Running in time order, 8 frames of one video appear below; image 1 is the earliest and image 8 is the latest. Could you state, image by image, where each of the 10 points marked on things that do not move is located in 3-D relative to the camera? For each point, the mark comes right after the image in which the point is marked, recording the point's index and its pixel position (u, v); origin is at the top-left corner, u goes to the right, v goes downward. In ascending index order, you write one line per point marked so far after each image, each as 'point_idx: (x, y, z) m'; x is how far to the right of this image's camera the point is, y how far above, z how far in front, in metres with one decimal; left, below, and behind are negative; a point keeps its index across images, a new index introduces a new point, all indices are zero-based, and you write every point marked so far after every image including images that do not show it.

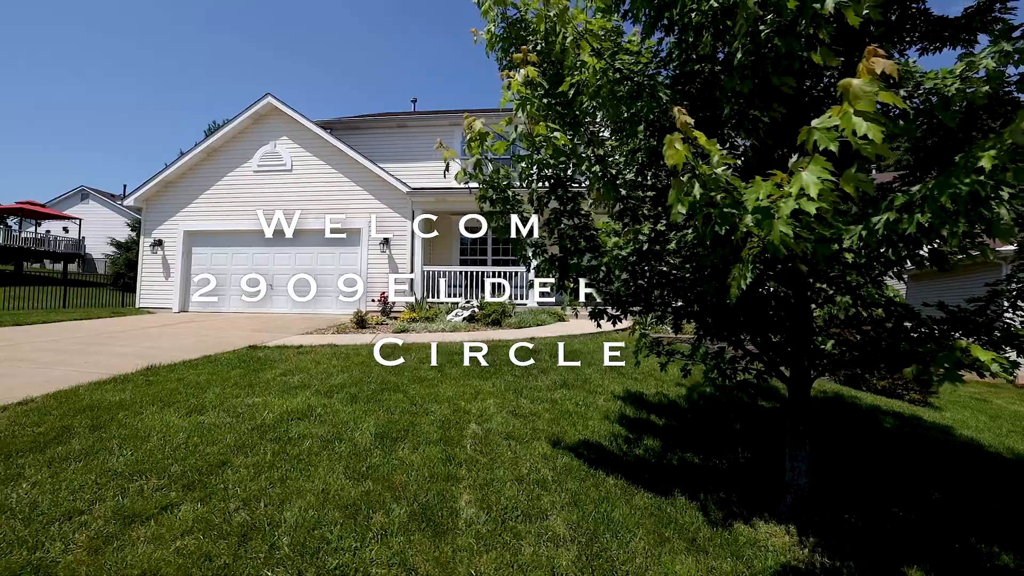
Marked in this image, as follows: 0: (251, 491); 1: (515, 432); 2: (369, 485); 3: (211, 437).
0: (-1.5, -1.2, +2.6) m
1: (0.0, -1.2, +3.7) m
2: (-0.9, -1.2, +2.8) m
3: (-2.2, -1.1, +3.3) m
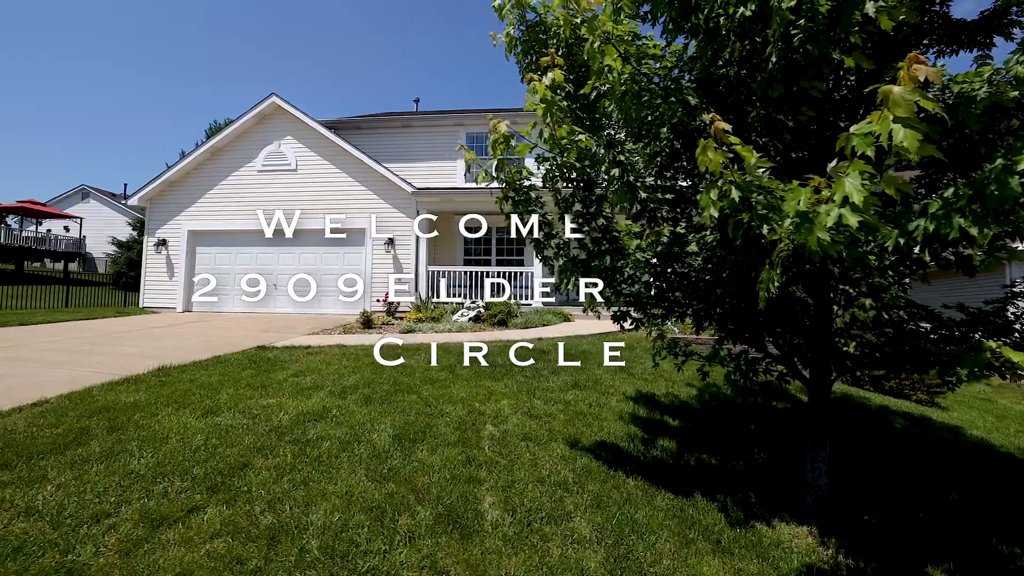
0: (-1.4, -1.2, +2.6) m
1: (+0.2, -1.2, +3.7) m
2: (-0.7, -1.2, +2.8) m
3: (-2.1, -1.1, +3.3) m
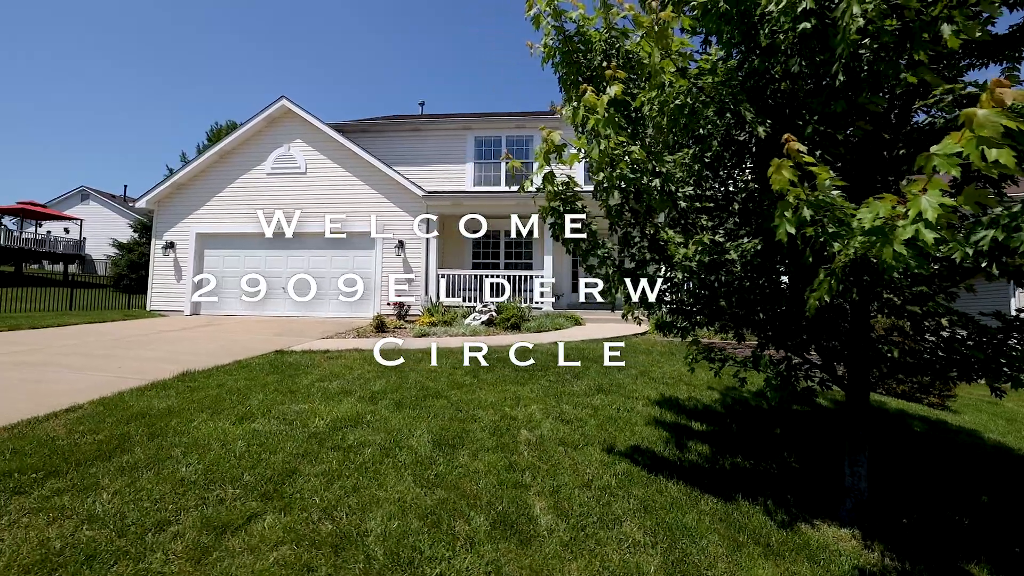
0: (-1.1, -1.3, +2.6) m
1: (+0.5, -1.3, +3.8) m
2: (-0.4, -1.3, +2.8) m
3: (-1.8, -1.2, +3.3) m
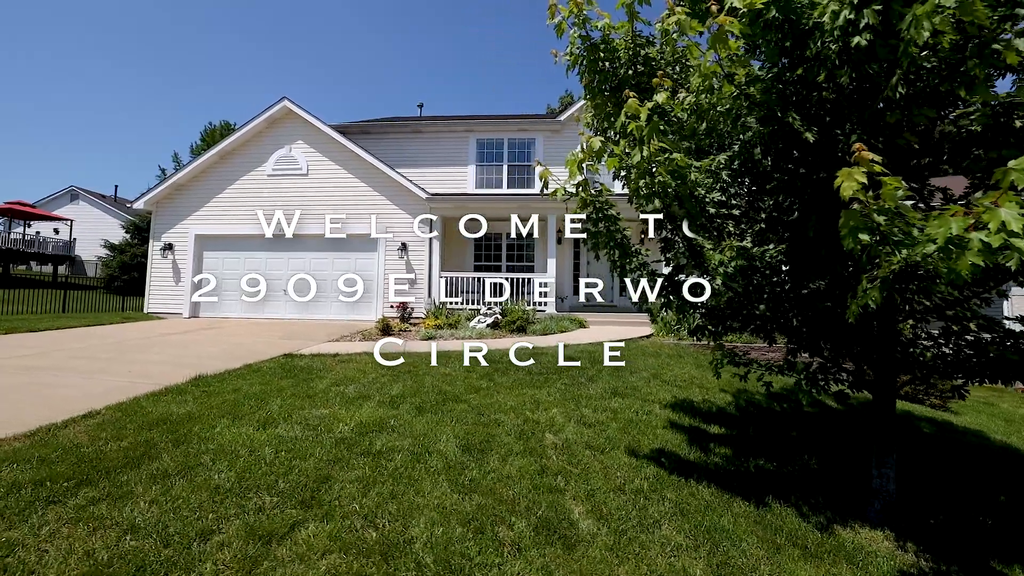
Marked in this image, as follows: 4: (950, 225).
0: (-0.8, -1.3, +2.6) m
1: (+0.7, -1.3, +3.8) m
2: (-0.2, -1.3, +2.8) m
3: (-1.6, -1.2, +3.3) m
4: (+1.5, +0.2, +1.5) m
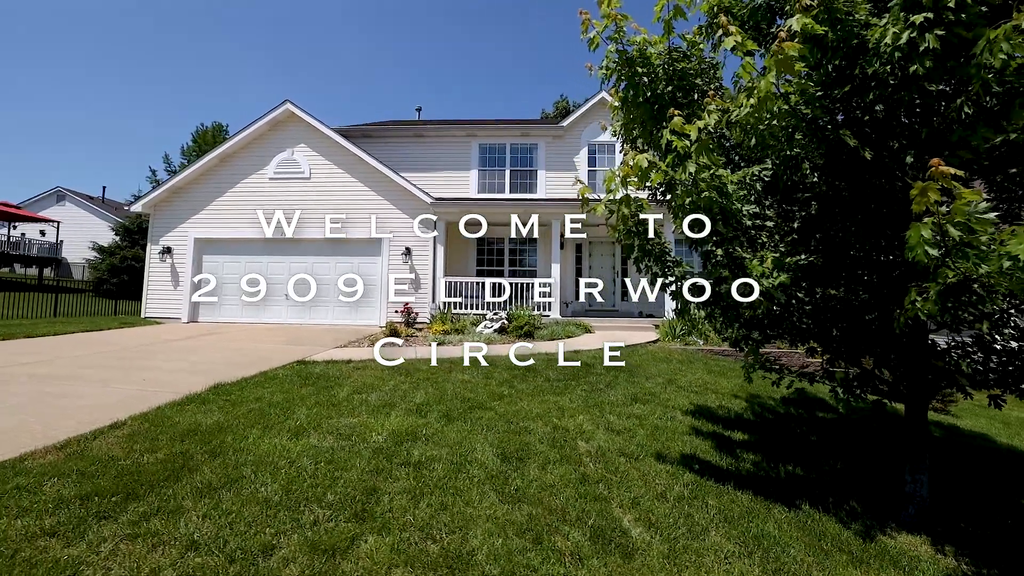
0: (-0.5, -1.4, +2.6) m
1: (+1.0, -1.4, +3.8) m
2: (+0.1, -1.4, +2.8) m
3: (-1.3, -1.3, +3.3) m
4: (+1.8, +0.2, +1.6) m
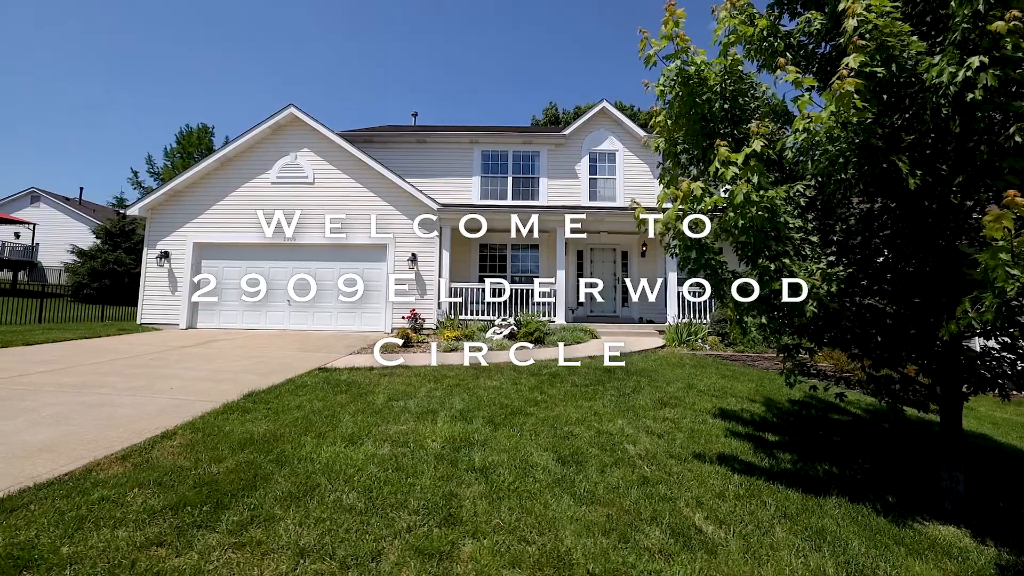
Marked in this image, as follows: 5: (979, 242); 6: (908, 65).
0: (0.0, -1.4, +2.7) m
1: (+1.4, -1.5, +4.0) m
2: (+0.6, -1.5, +2.9) m
3: (-0.8, -1.3, +3.3) m
4: (+2.4, +0.1, +1.8) m
5: (+3.0, +0.3, +2.8) m
6: (+2.4, +1.3, +2.6) m
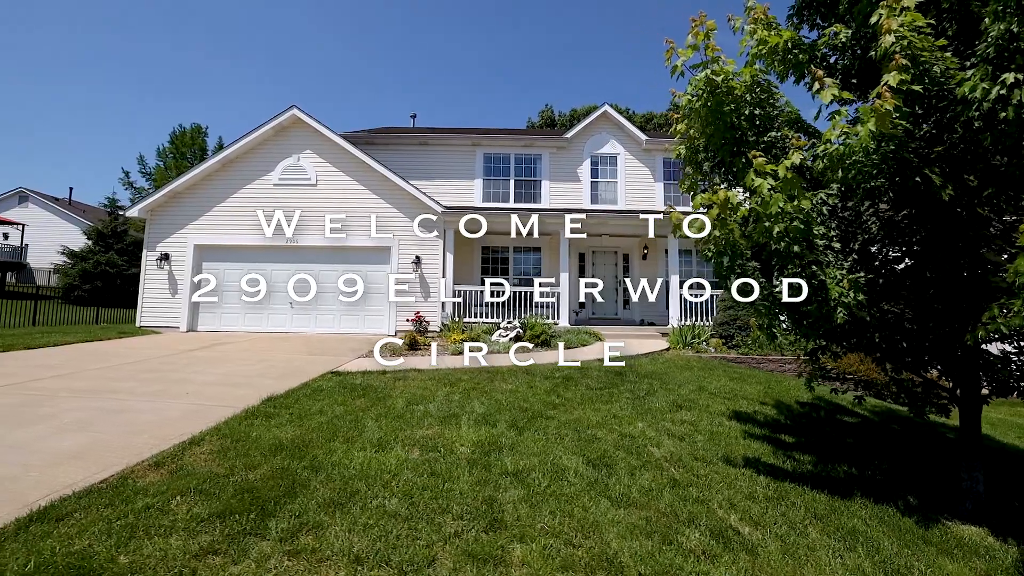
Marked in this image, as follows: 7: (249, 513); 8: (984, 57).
0: (+0.3, -1.5, +2.7) m
1: (+1.7, -1.5, +4.1) m
2: (+0.9, -1.5, +3.0) m
3: (-0.5, -1.4, +3.3) m
4: (+2.7, +0.1, +1.9) m
5: (+3.2, +0.2, +2.9) m
6: (+2.6, +1.3, +2.7) m
7: (-1.5, -1.3, +2.6) m
8: (+2.8, +1.4, +2.6) m
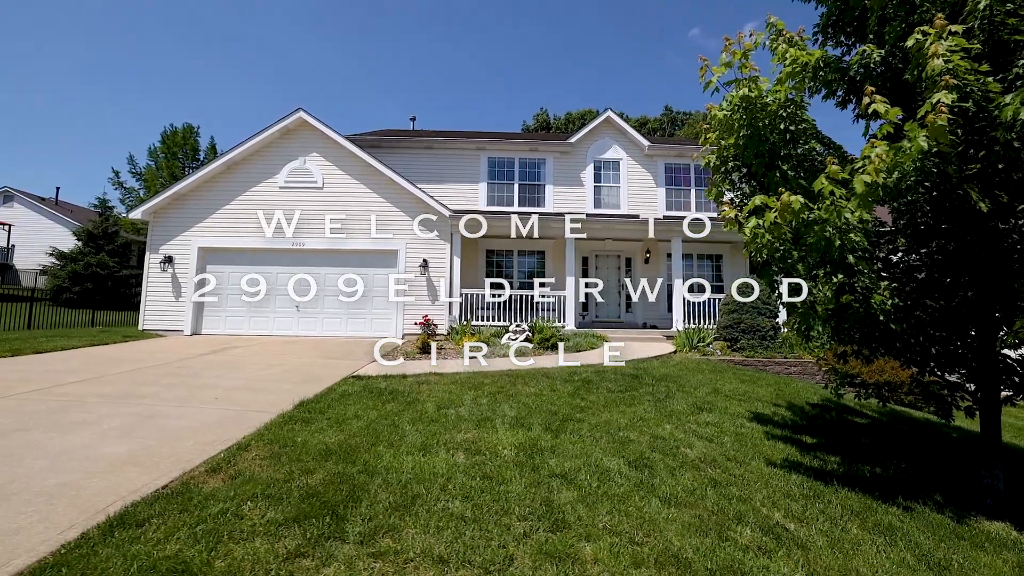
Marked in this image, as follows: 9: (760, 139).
0: (+0.7, -1.5, +2.8) m
1: (+2.0, -1.6, +4.2) m
2: (+1.3, -1.6, +3.1) m
3: (-0.1, -1.4, +3.4) m
4: (+3.1, 0.0, +2.1) m
5: (+3.6, +0.2, +3.1) m
6: (+3.0, +1.2, +2.9) m
7: (-1.1, -1.4, +2.6) m
8: (+3.2, +1.3, +2.8) m
9: (+2.1, +1.3, +3.8) m
